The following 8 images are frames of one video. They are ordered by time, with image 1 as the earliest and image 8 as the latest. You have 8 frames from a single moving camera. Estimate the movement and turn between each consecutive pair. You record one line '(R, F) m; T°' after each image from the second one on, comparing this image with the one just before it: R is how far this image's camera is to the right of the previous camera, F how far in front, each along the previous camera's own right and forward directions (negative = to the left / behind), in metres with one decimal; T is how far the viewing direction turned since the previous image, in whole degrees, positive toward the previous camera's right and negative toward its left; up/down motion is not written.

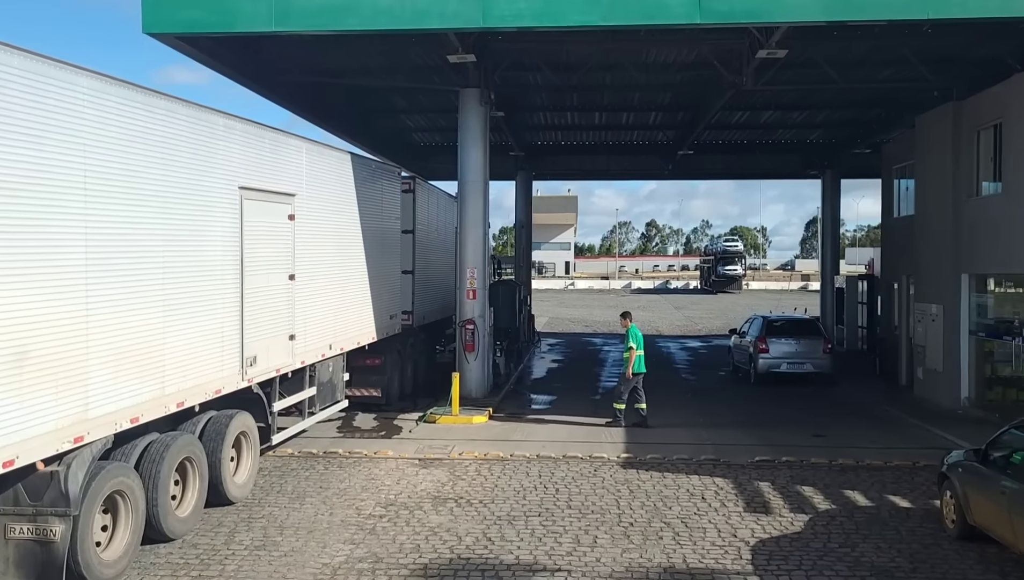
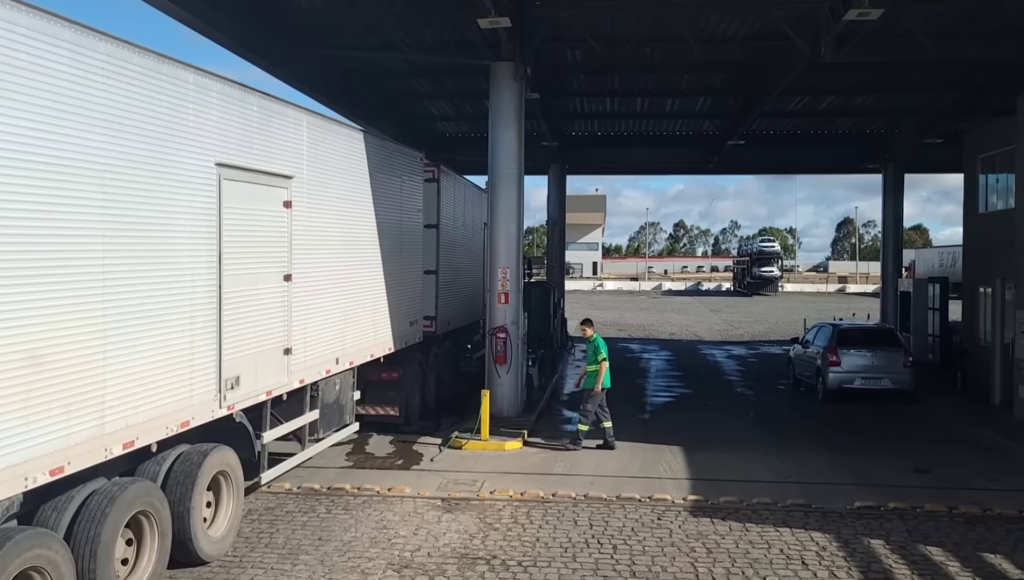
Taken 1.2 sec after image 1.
(-0.2, +1.8) m; -2°
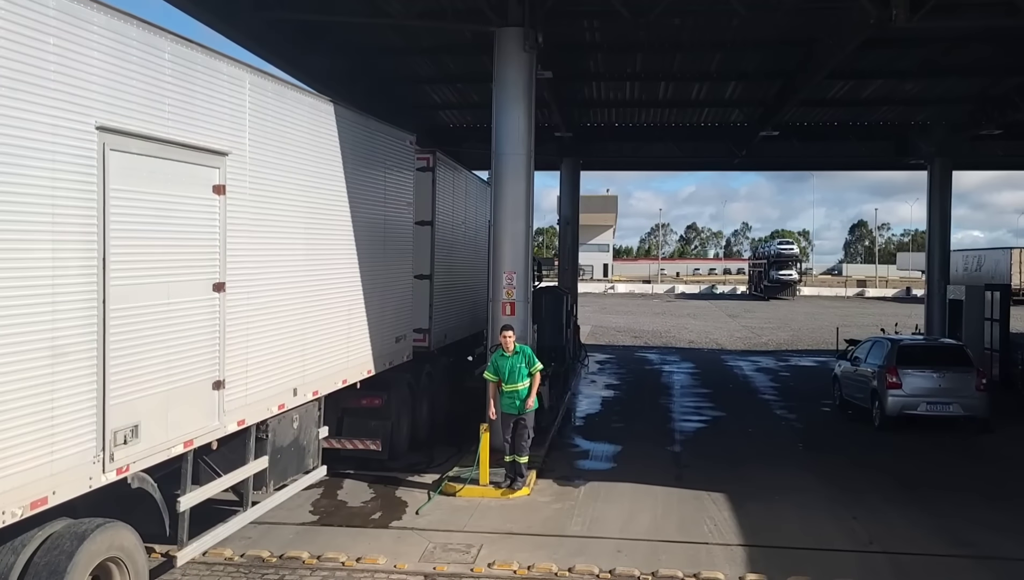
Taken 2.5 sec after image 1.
(0.0, +1.9) m; -1°
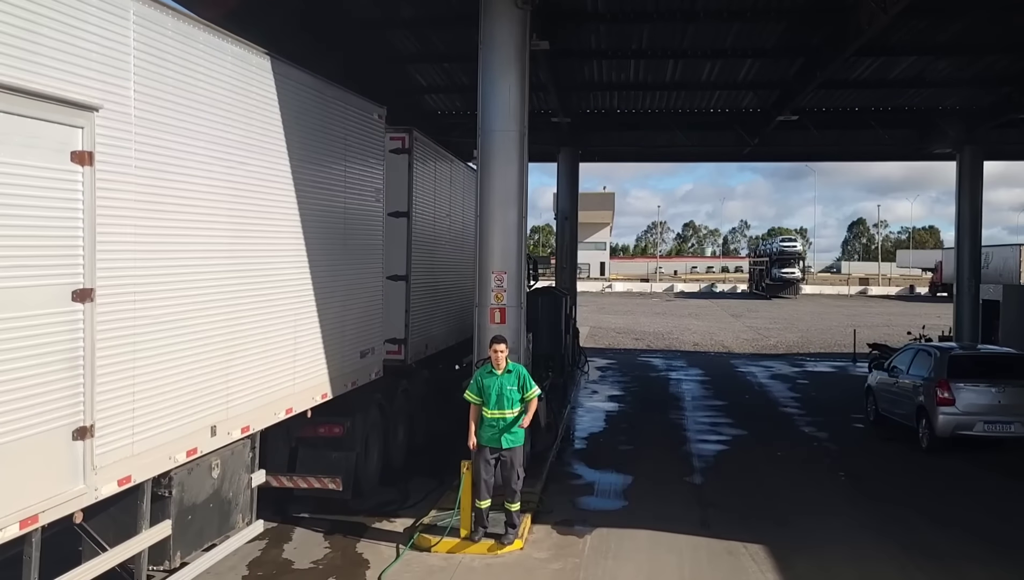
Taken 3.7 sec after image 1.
(+0.1, +1.6) m; 0°
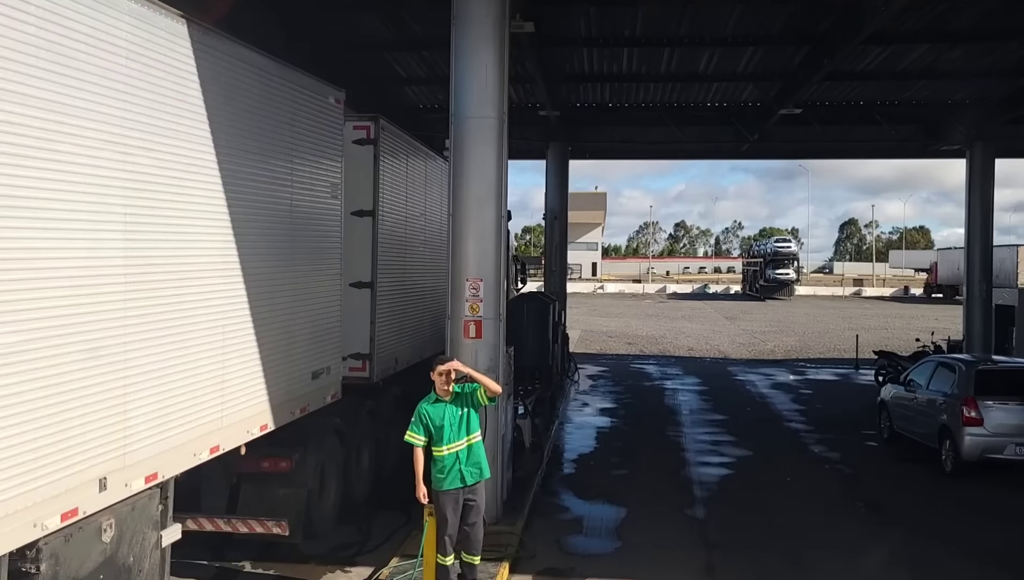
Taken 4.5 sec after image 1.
(+0.1, +1.1) m; +1°
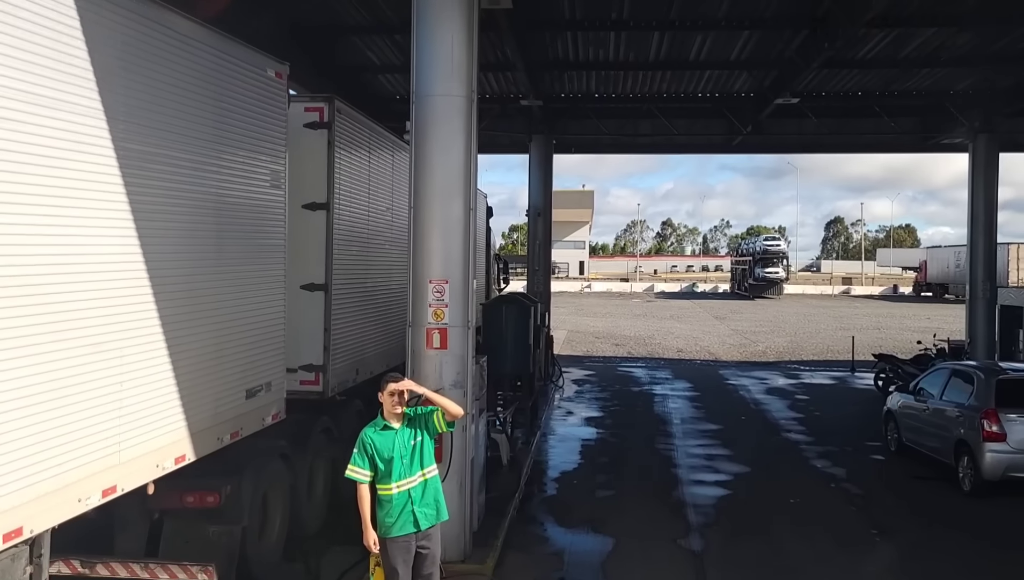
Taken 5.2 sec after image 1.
(+0.1, +0.9) m; +1°
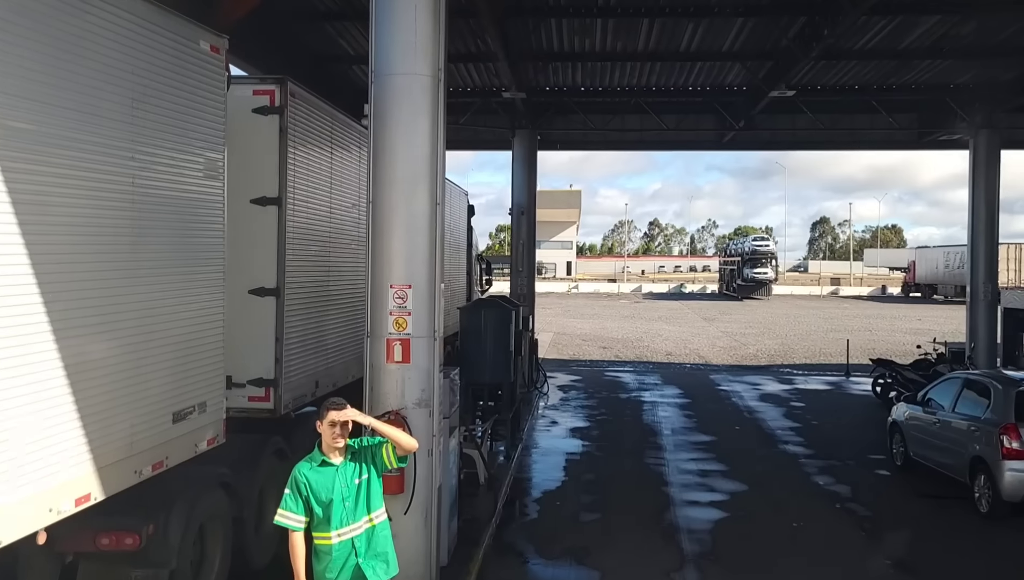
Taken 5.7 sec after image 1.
(+0.1, +0.8) m; +1°
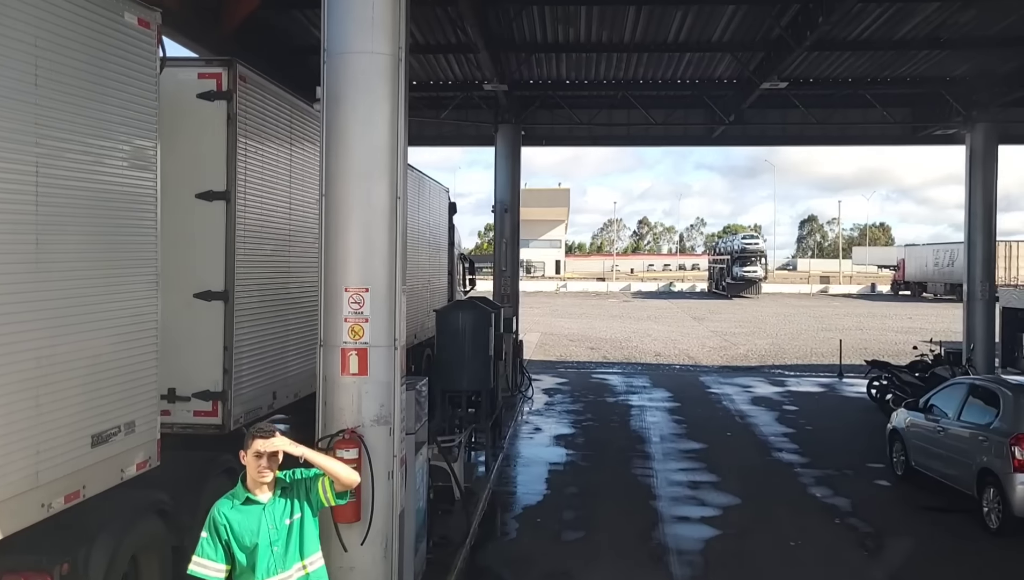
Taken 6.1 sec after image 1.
(+0.1, +0.6) m; +1°
